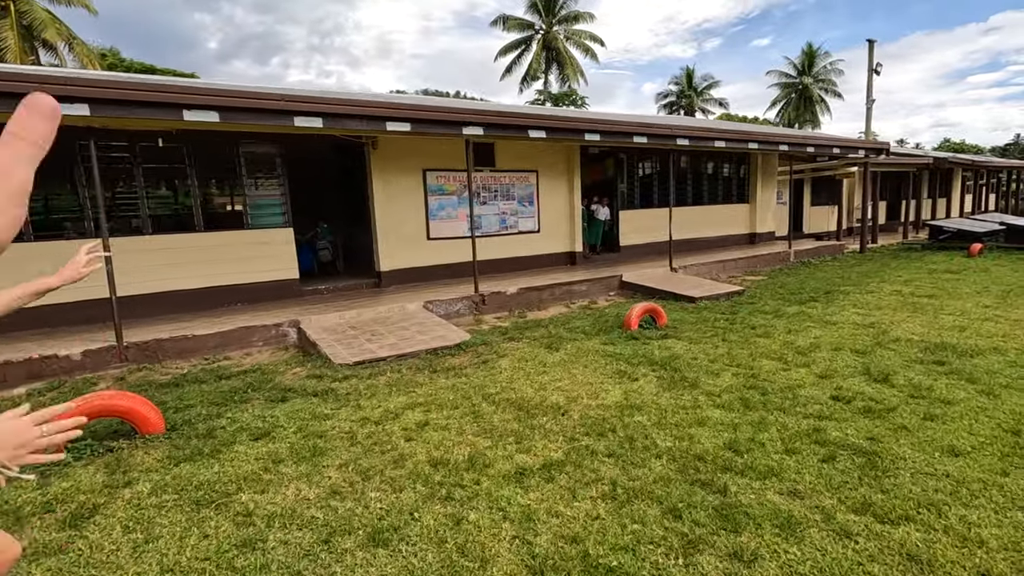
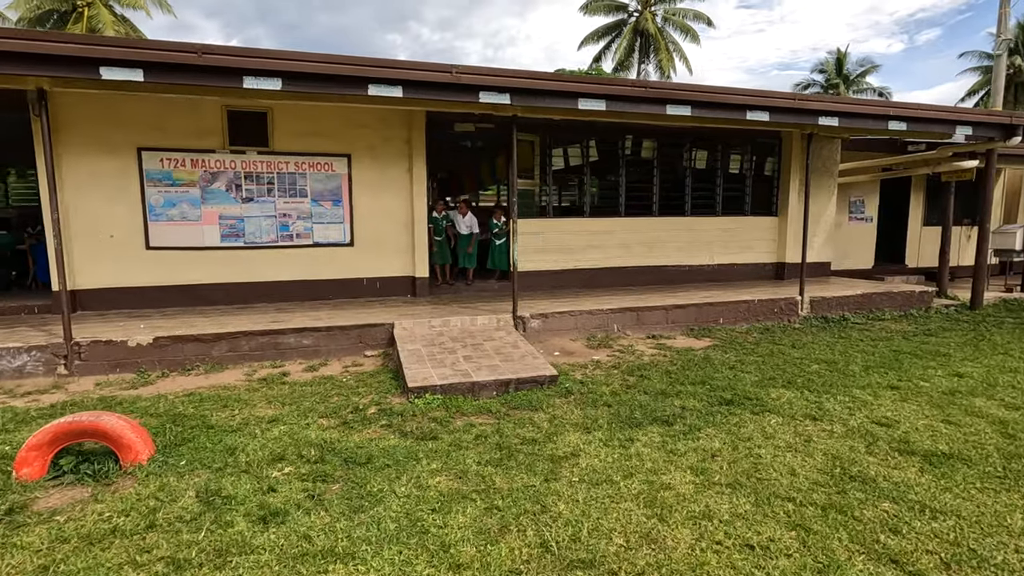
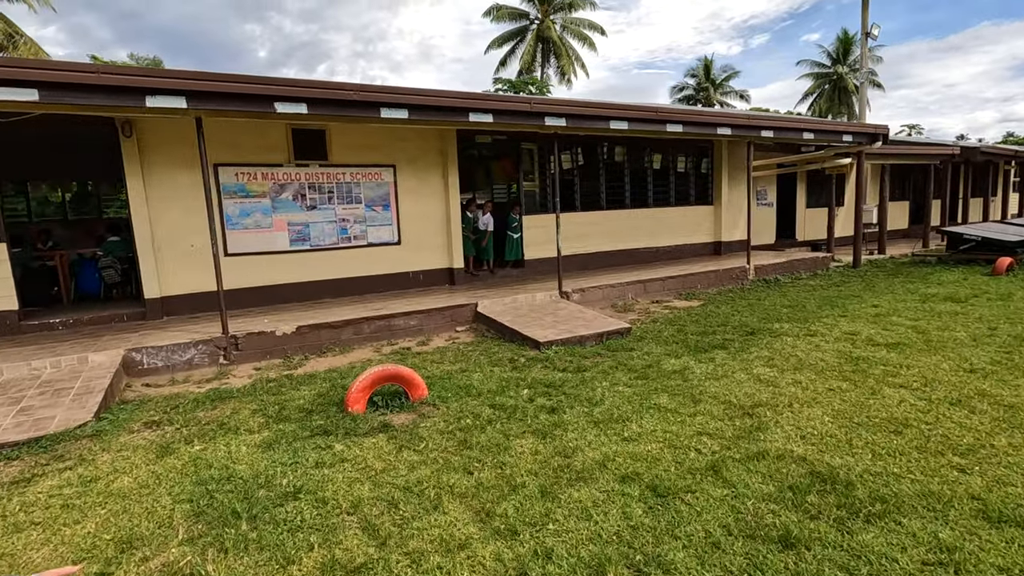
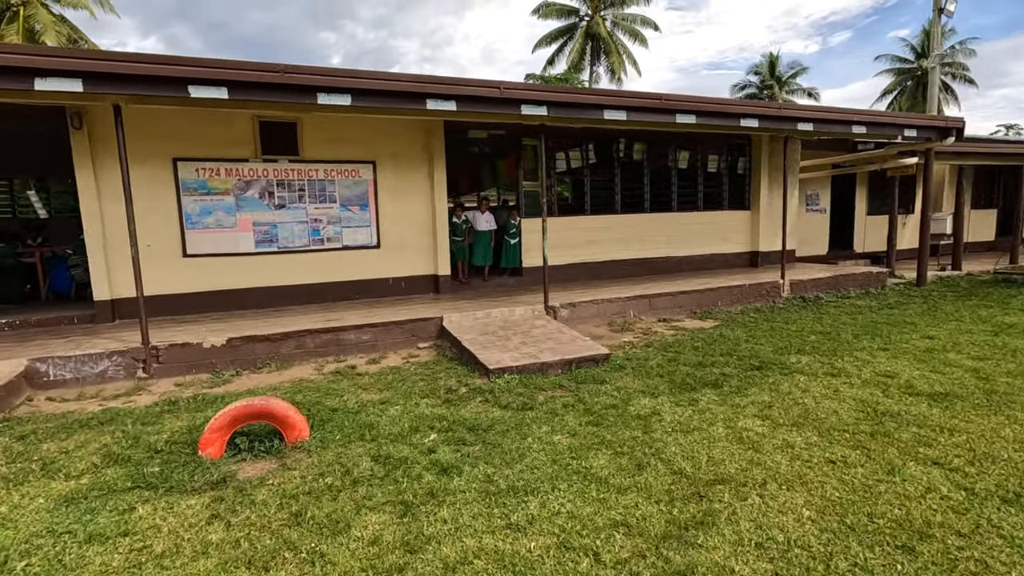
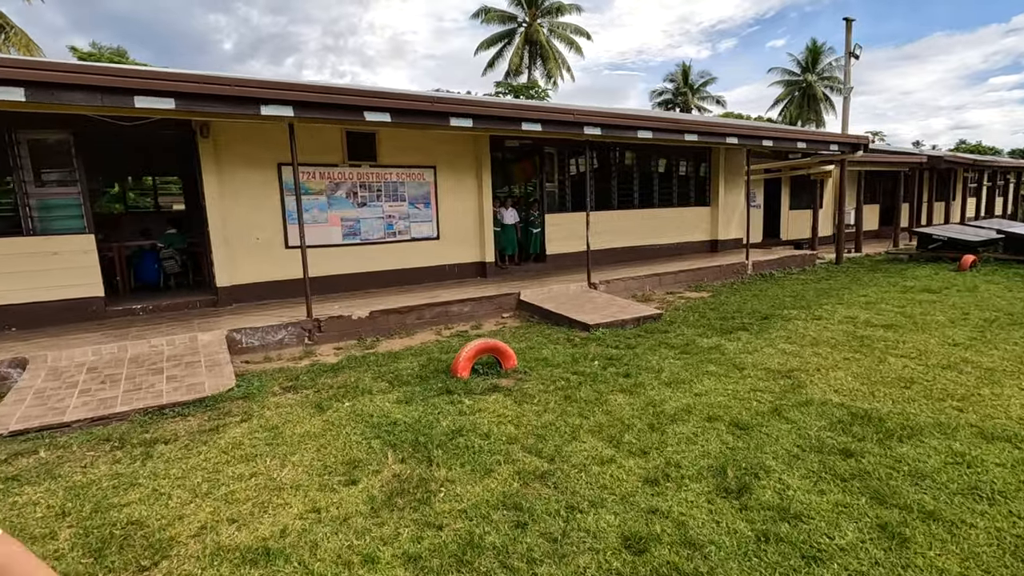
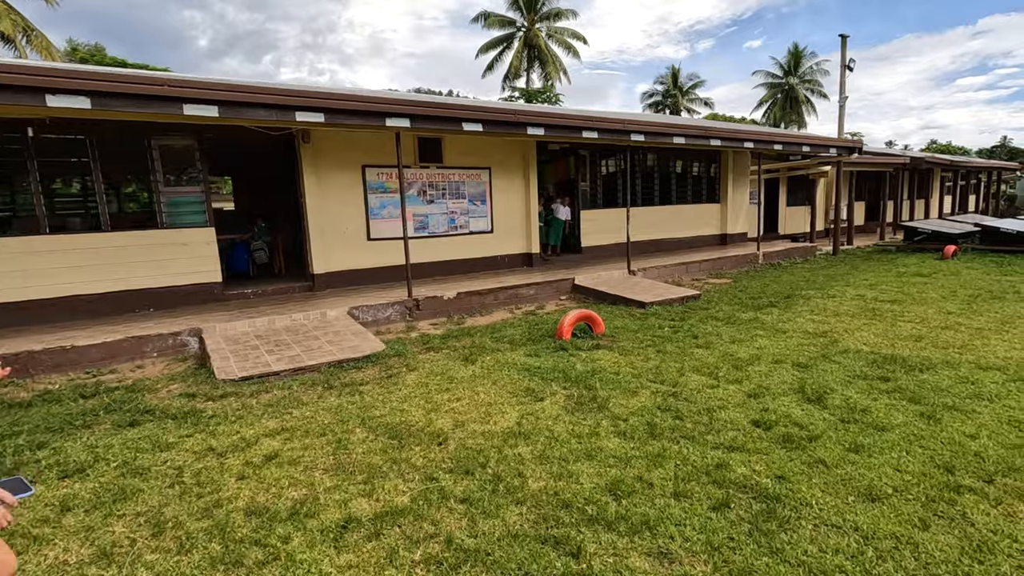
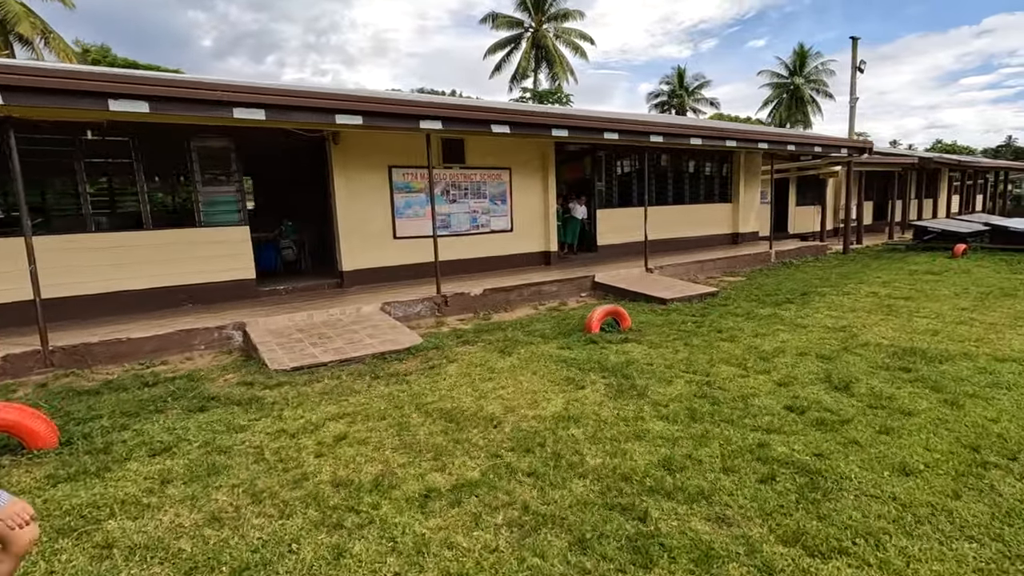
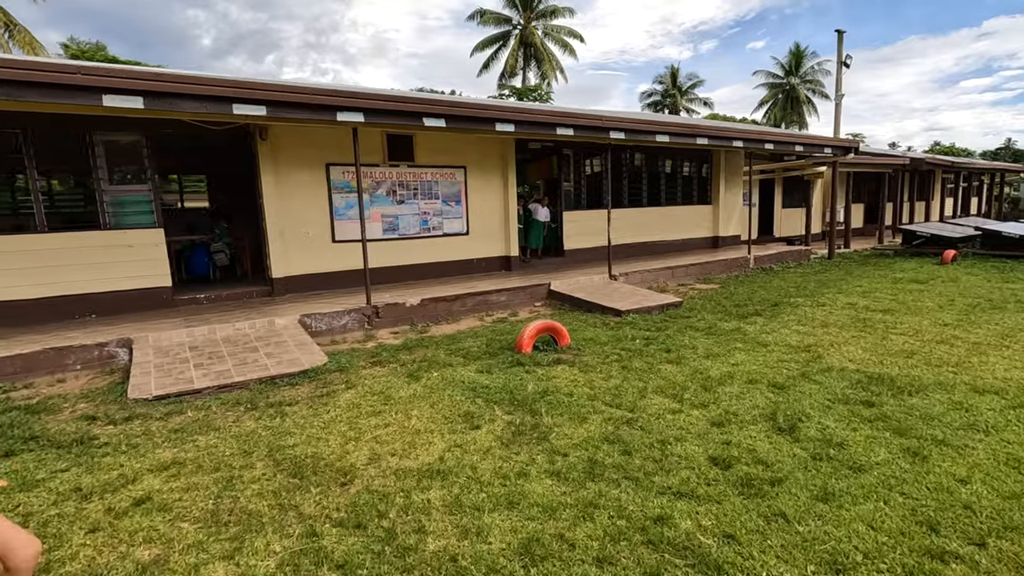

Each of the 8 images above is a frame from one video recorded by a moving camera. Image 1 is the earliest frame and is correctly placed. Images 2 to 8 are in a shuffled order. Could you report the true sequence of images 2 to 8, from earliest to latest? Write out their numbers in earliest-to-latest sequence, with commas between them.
7, 6, 8, 5, 3, 4, 2
